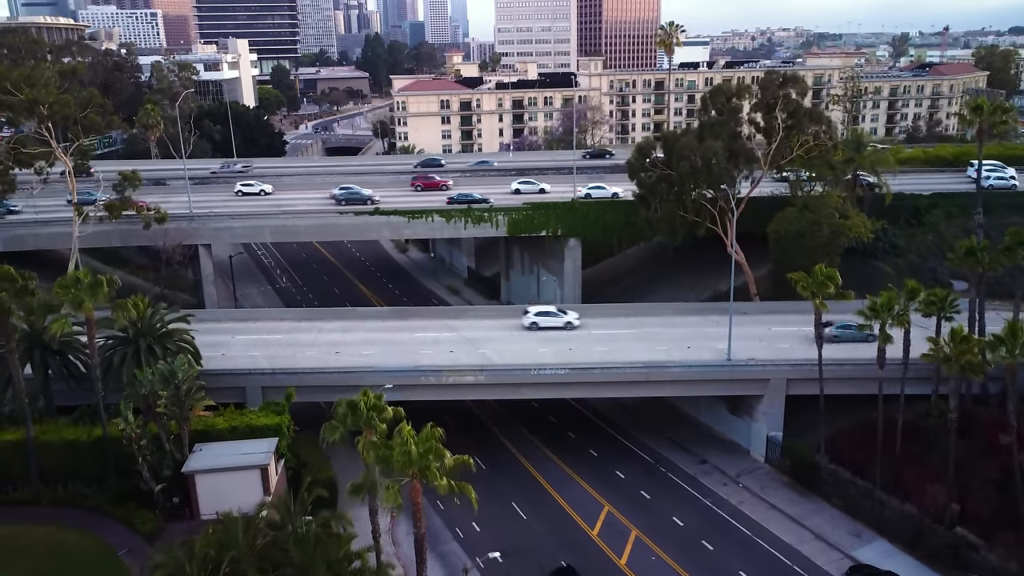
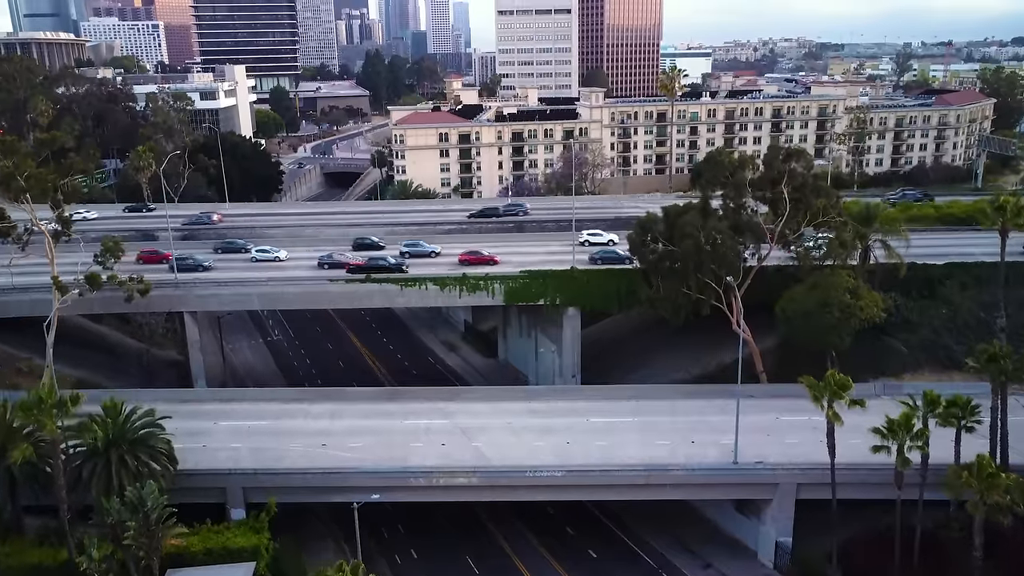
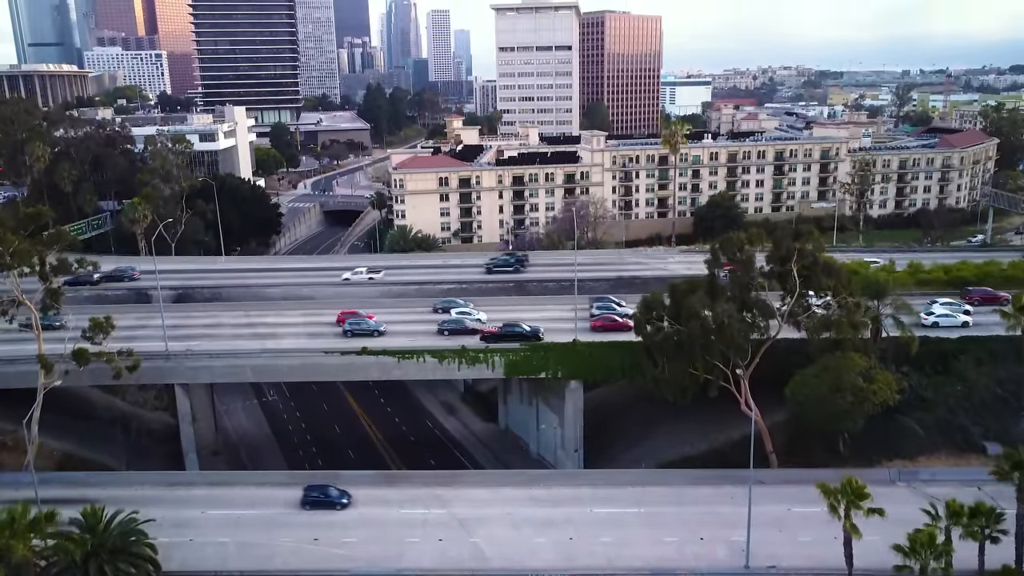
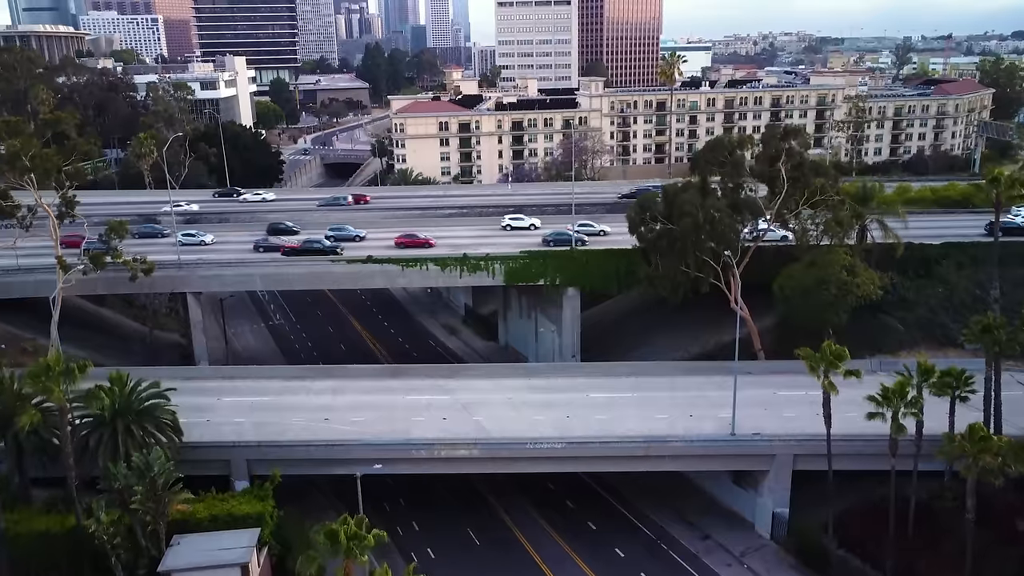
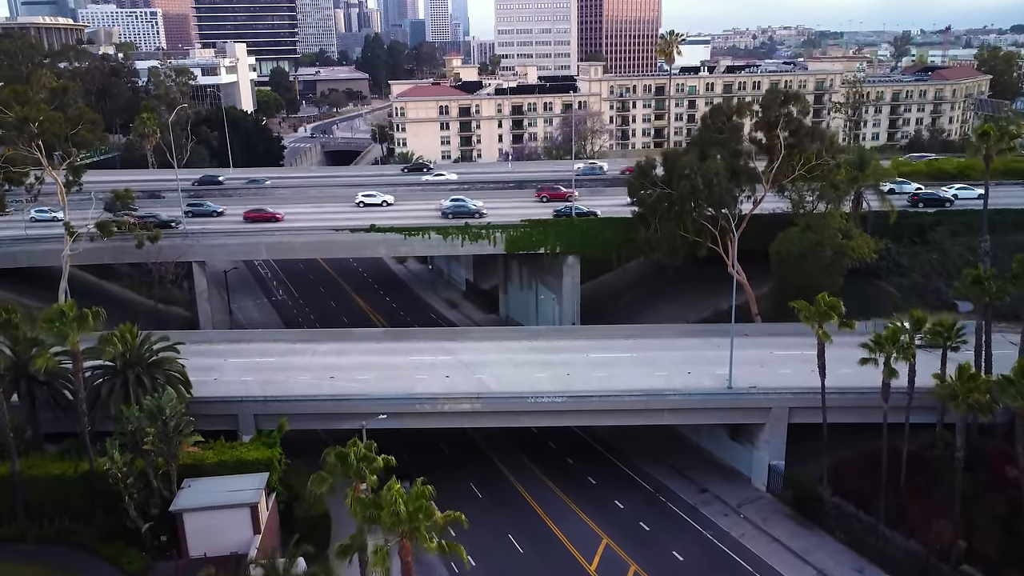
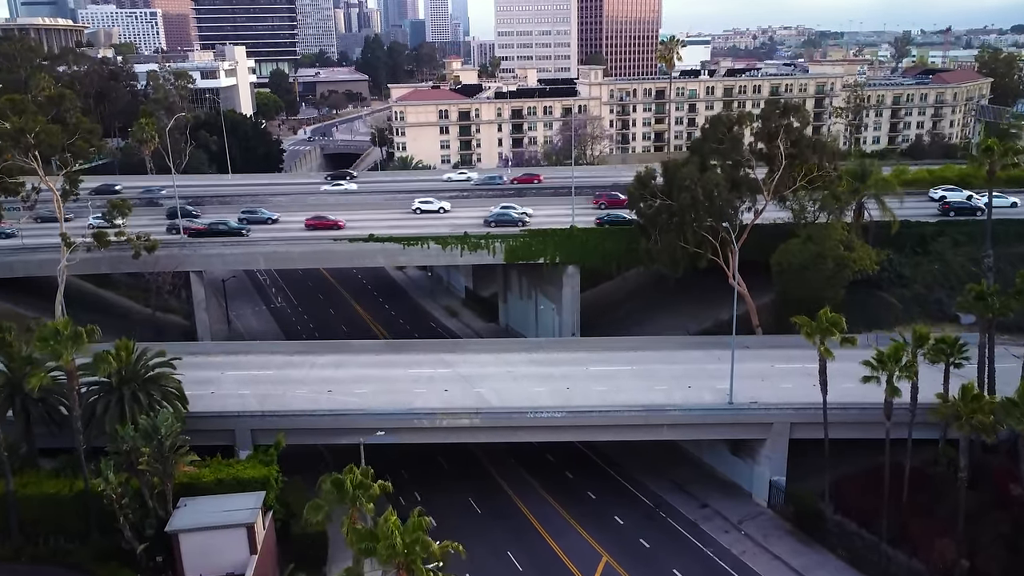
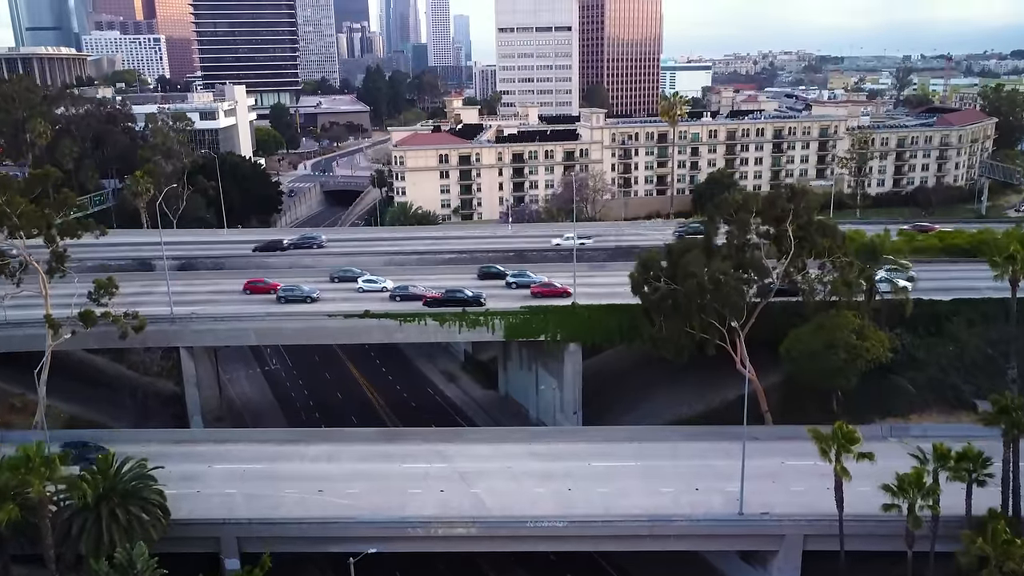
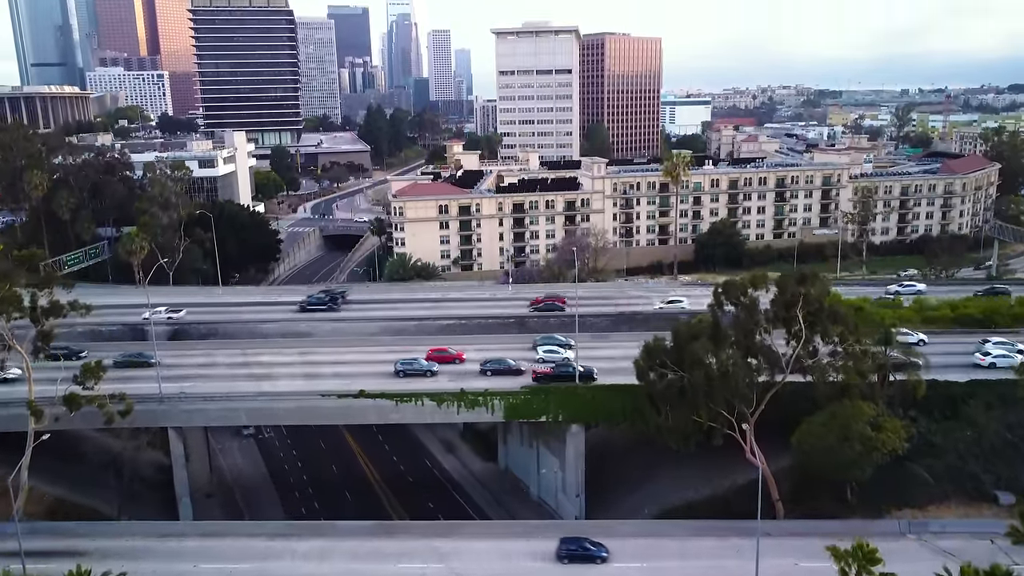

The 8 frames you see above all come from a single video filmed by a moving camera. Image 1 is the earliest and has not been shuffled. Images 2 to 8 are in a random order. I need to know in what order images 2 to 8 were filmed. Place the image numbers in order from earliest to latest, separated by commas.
5, 6, 4, 2, 7, 3, 8
